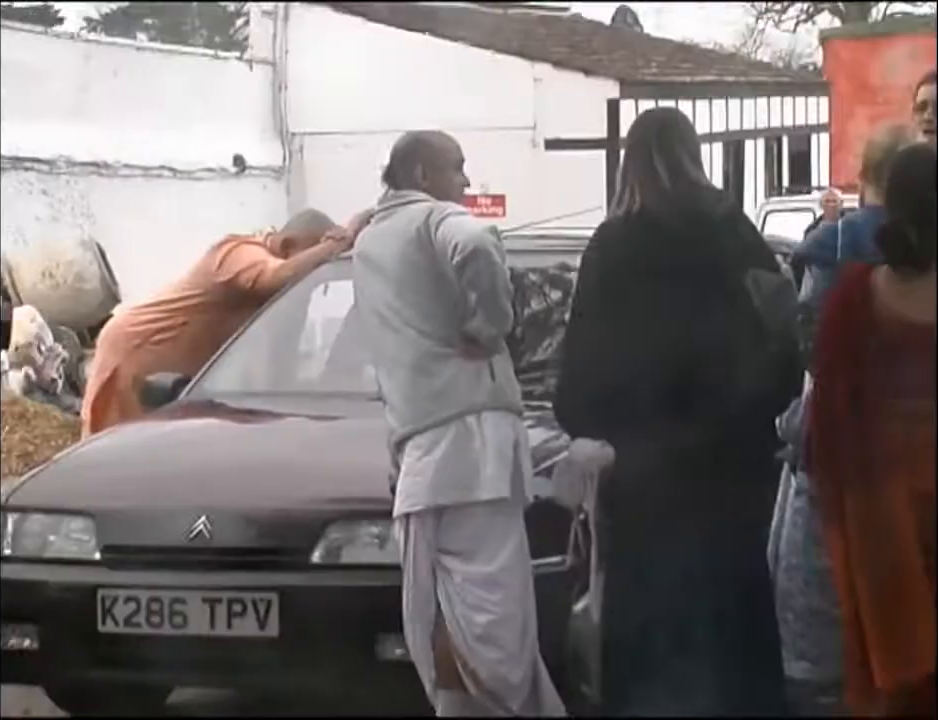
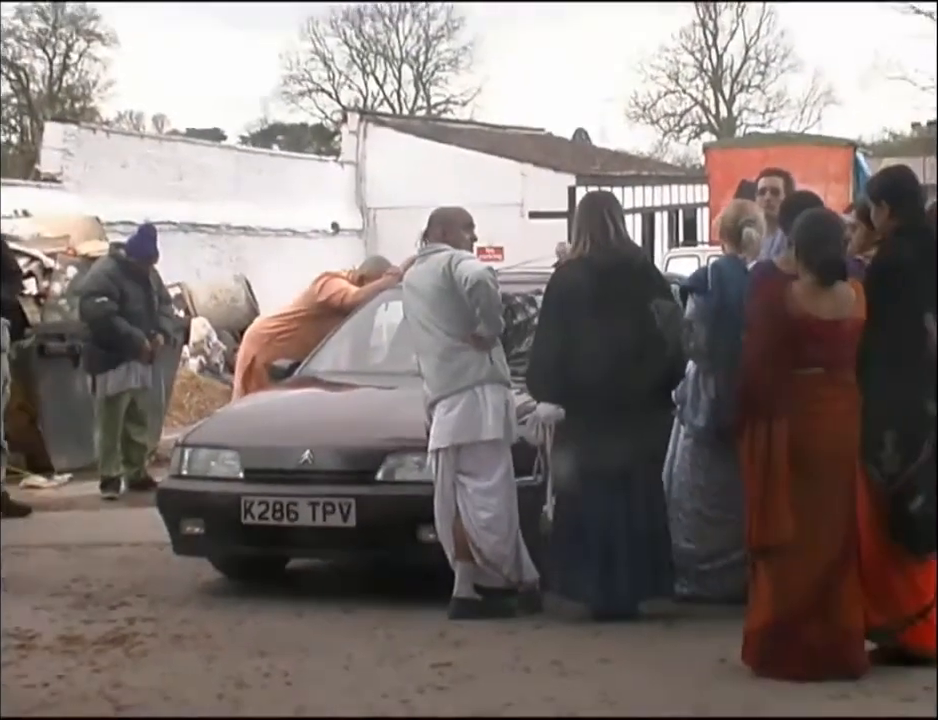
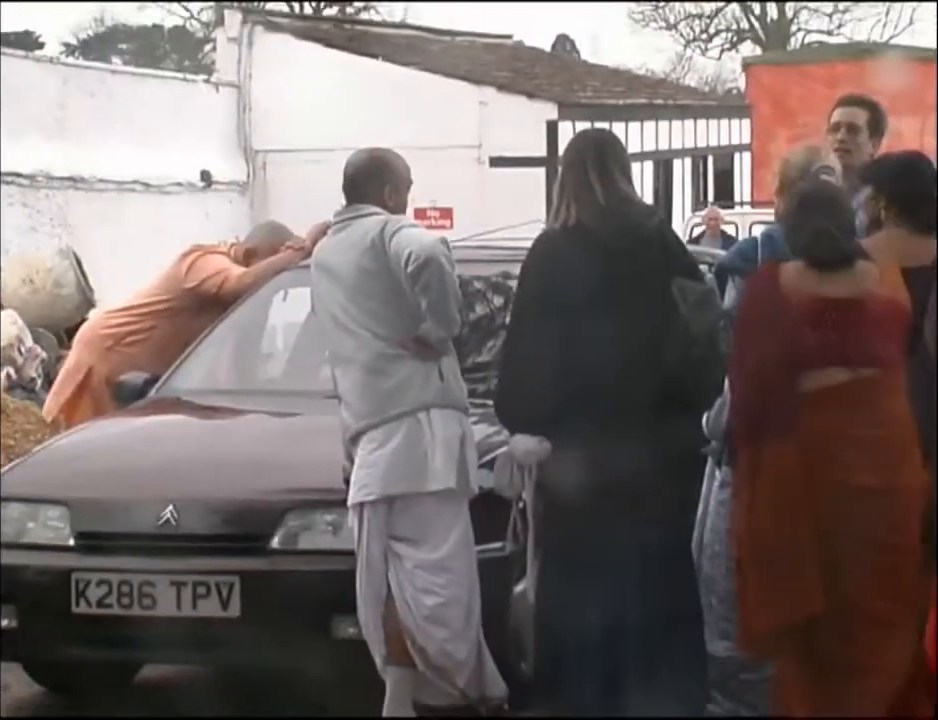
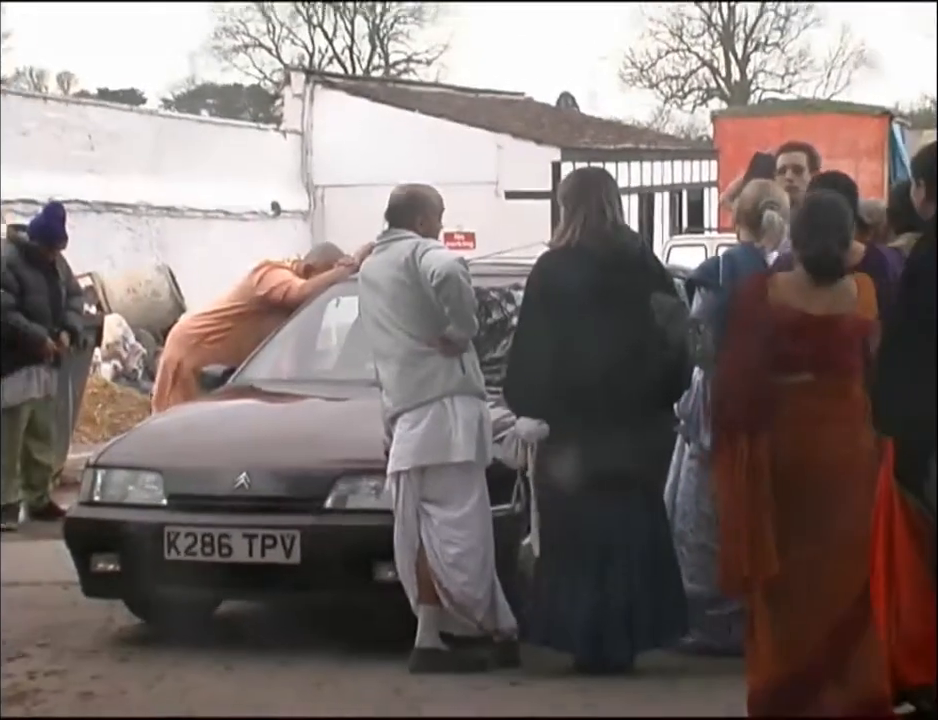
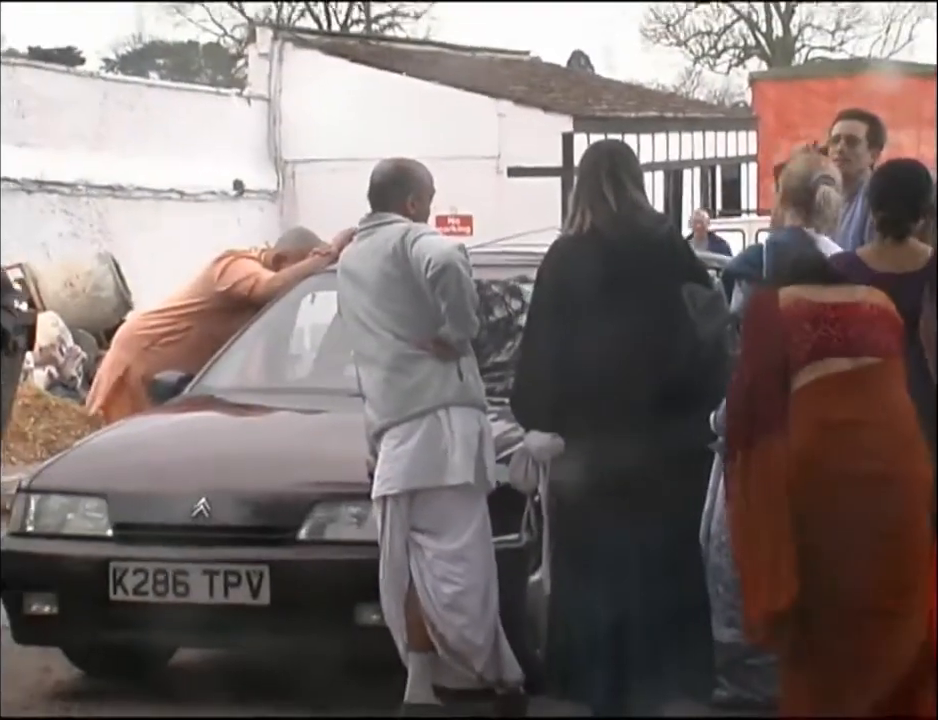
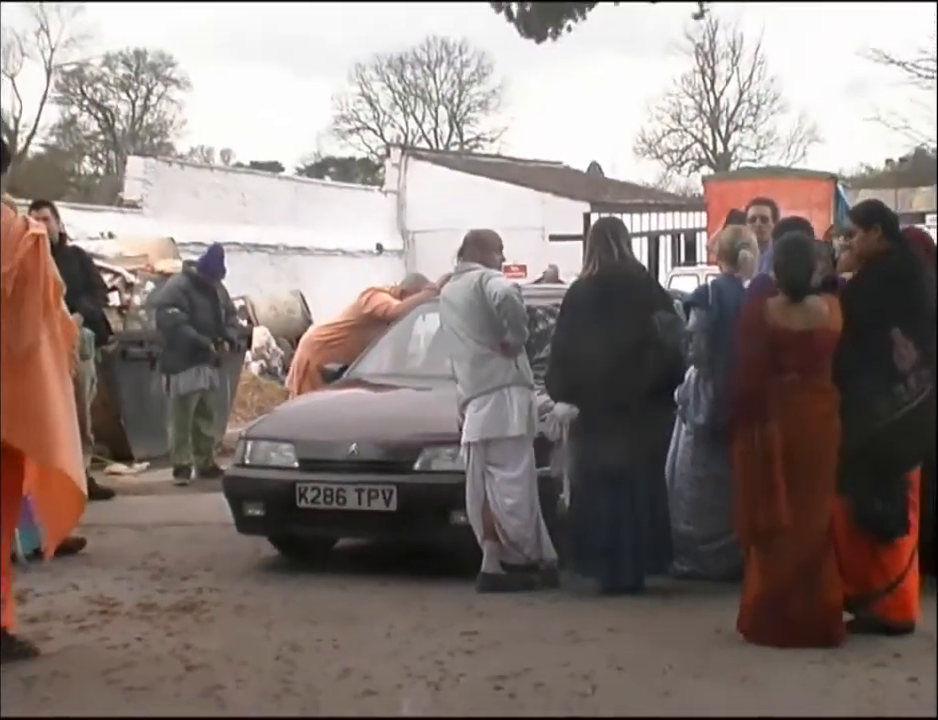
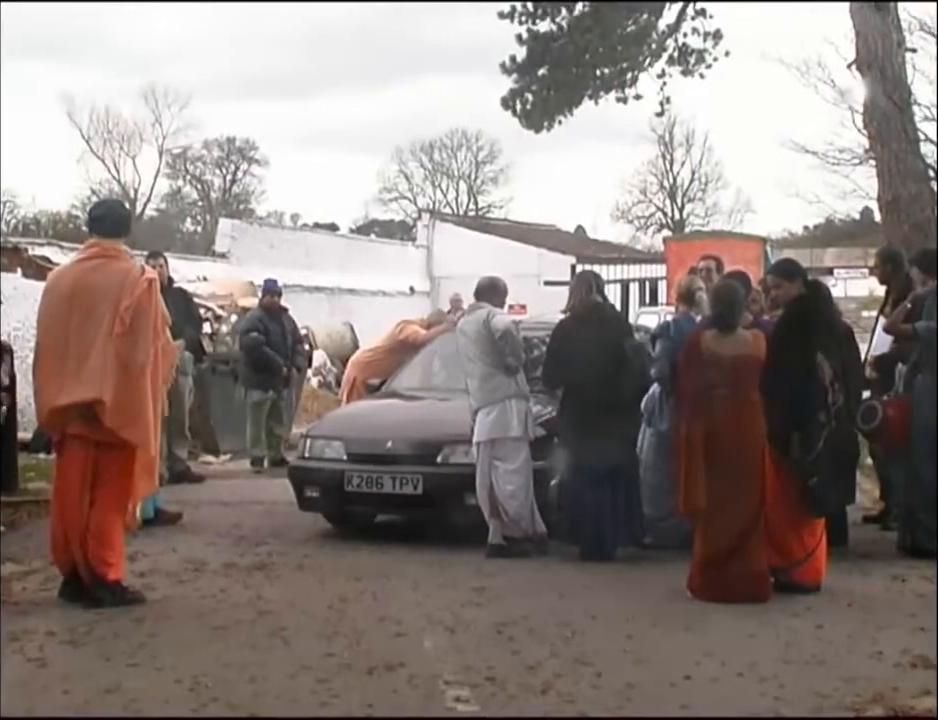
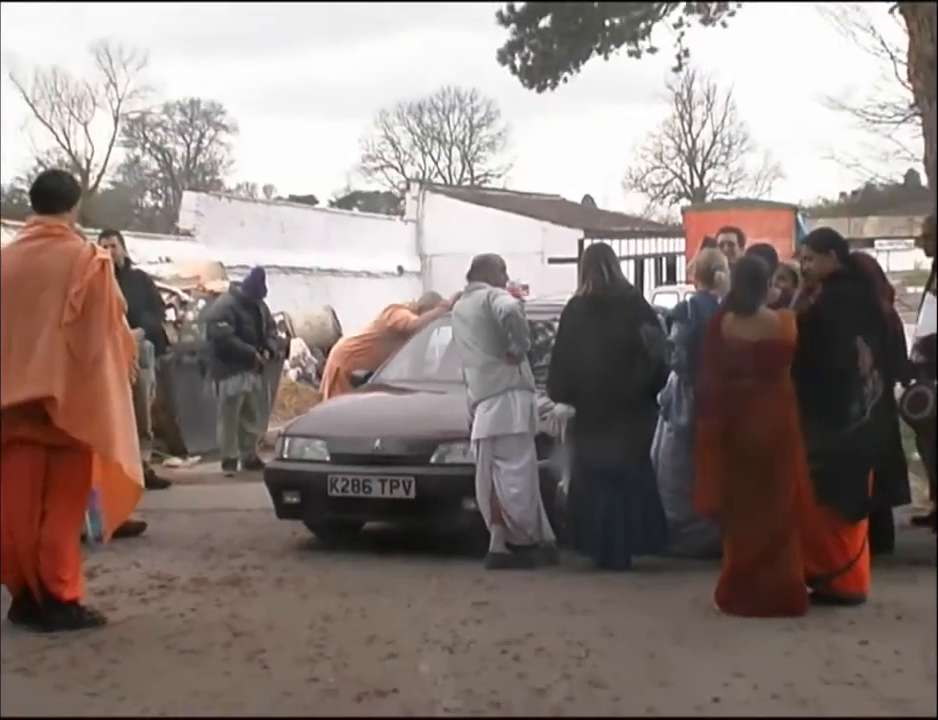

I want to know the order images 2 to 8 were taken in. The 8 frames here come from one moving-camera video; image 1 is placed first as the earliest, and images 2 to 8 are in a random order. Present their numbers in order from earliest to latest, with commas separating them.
3, 5, 4, 2, 6, 8, 7
